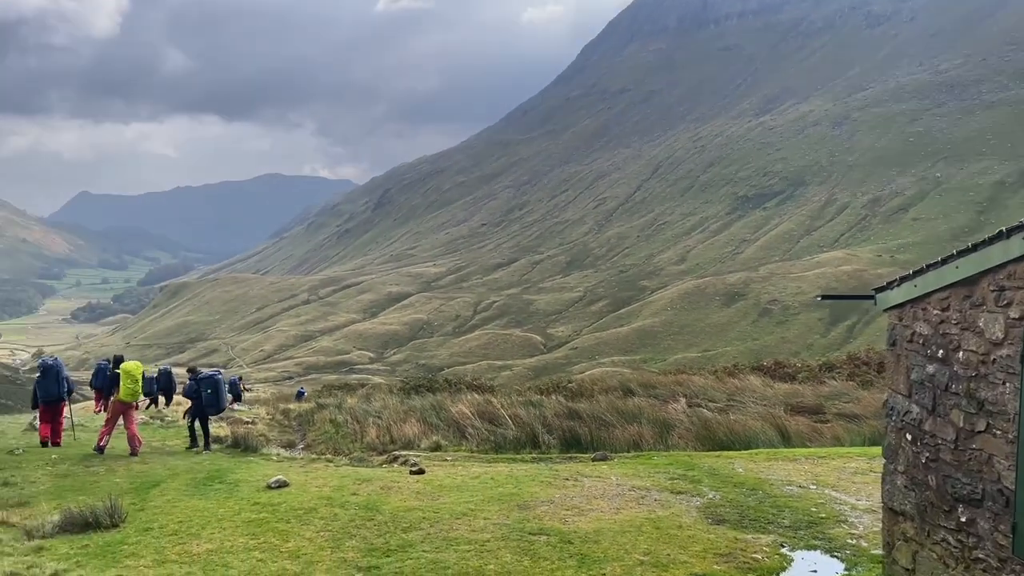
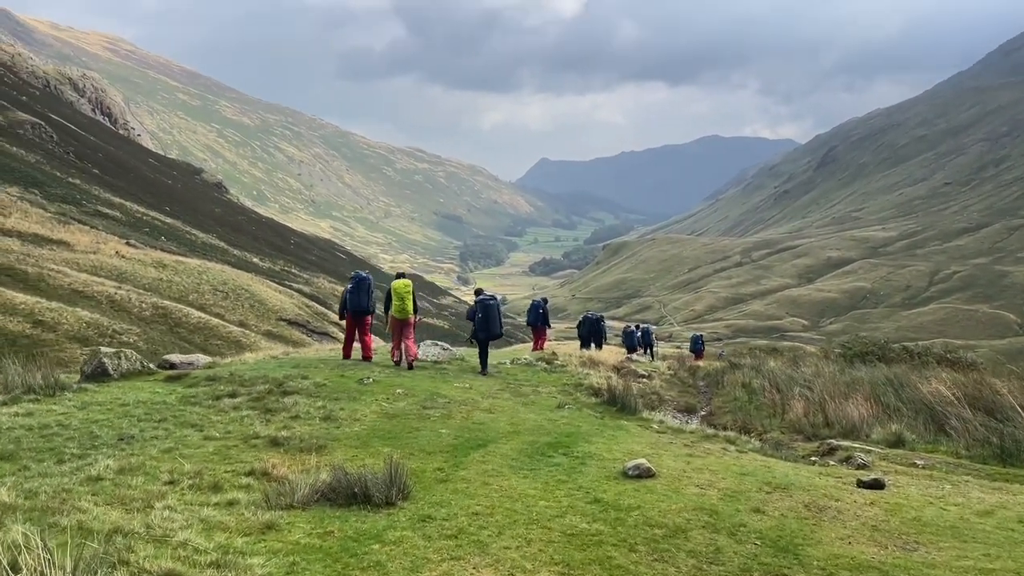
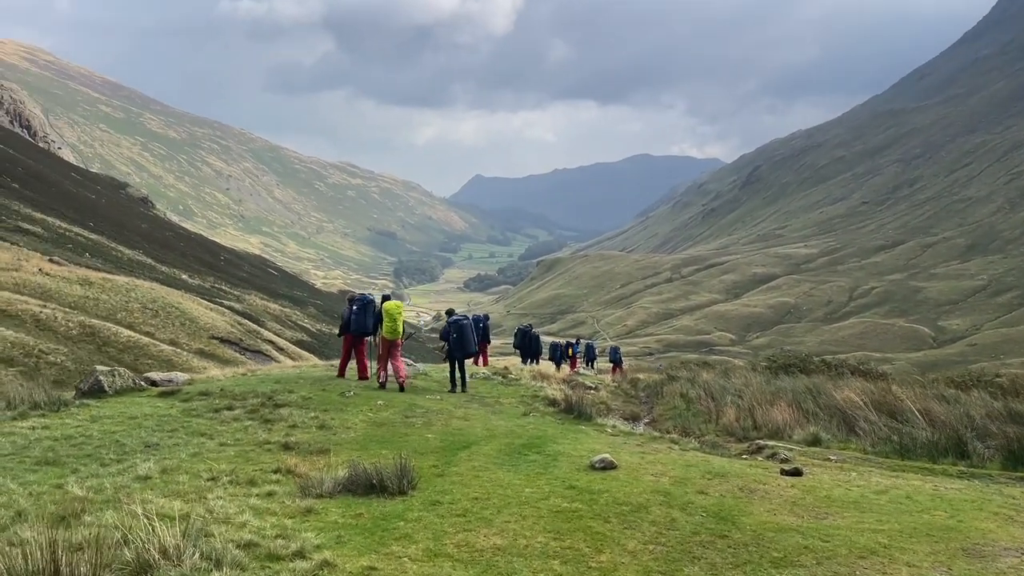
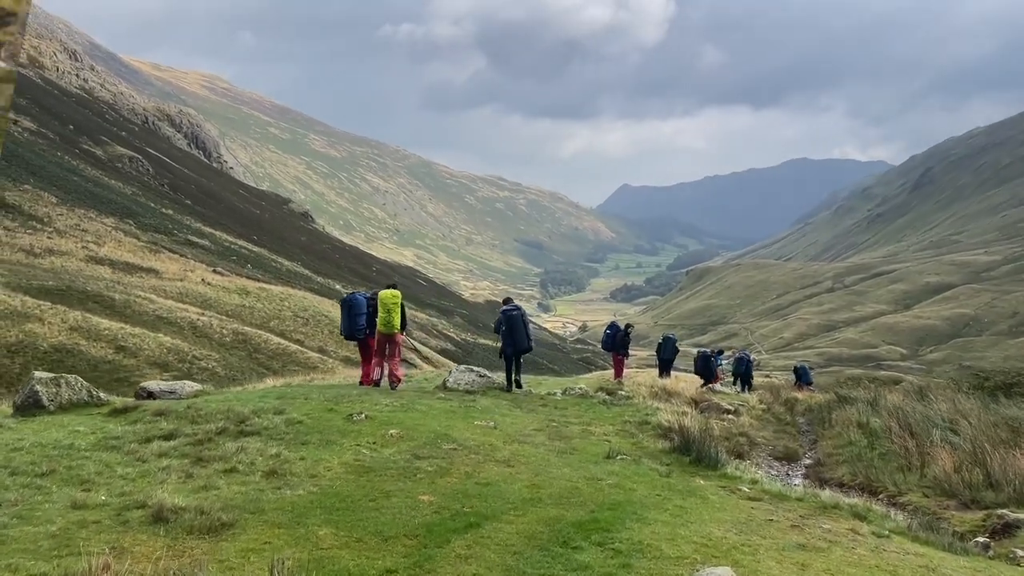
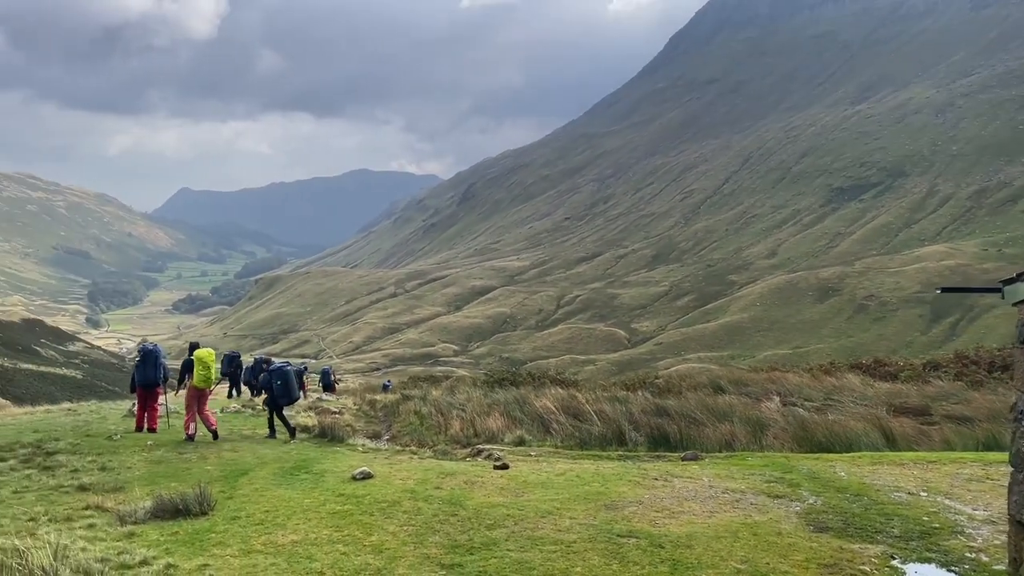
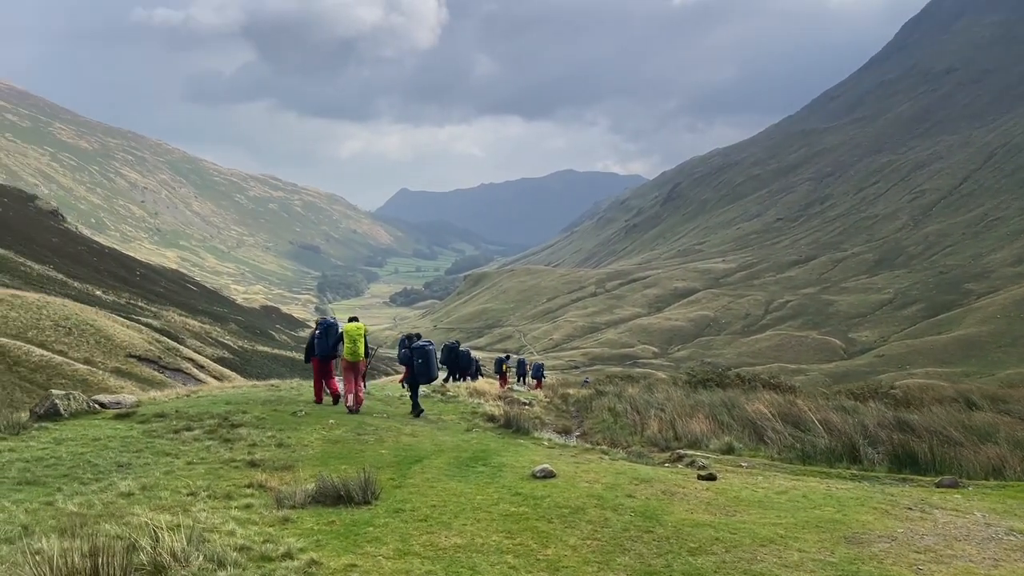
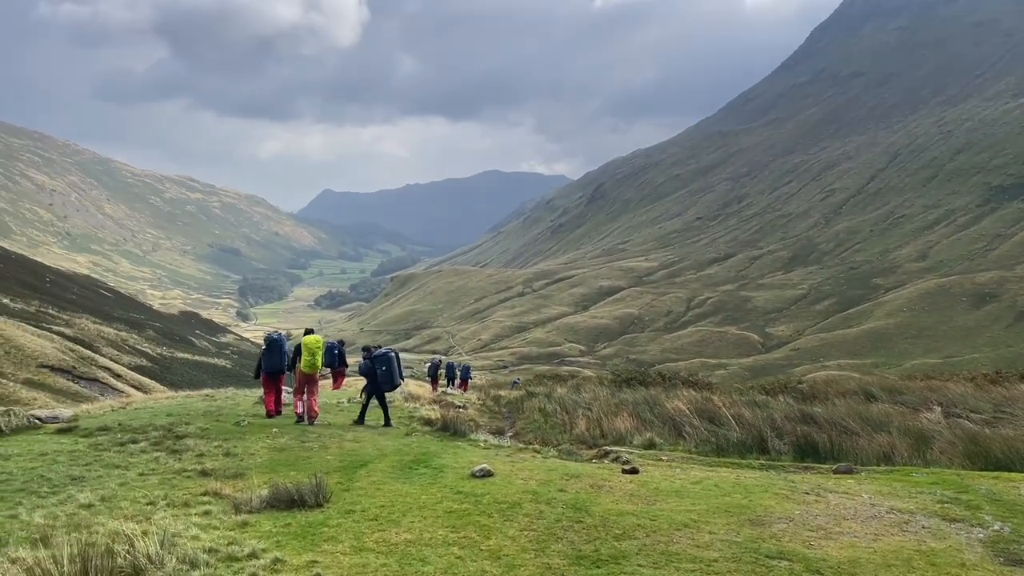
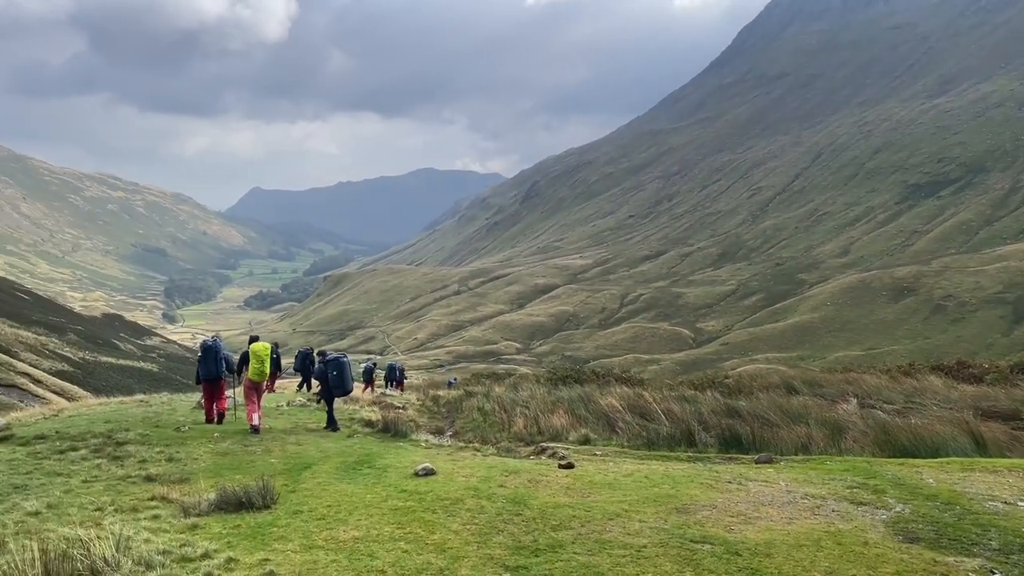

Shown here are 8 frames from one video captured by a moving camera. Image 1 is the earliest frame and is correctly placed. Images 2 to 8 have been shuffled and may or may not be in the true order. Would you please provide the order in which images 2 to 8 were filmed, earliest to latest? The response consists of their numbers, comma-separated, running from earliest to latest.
5, 8, 7, 6, 3, 2, 4
